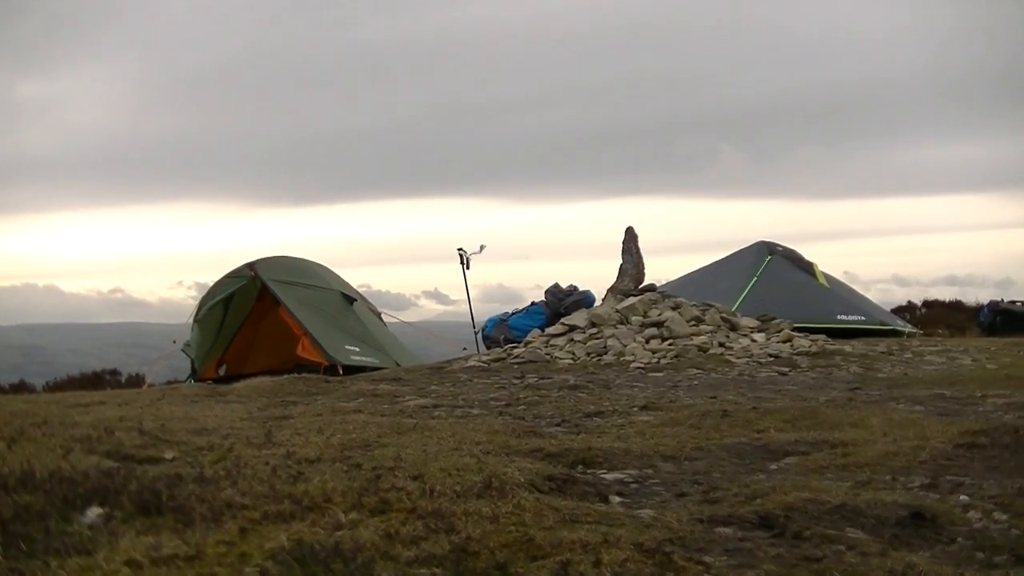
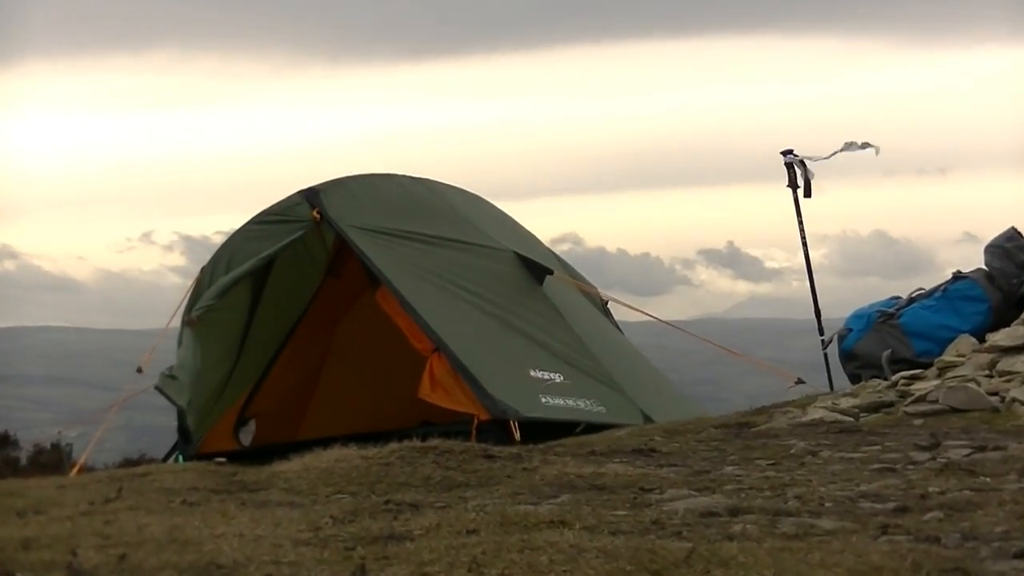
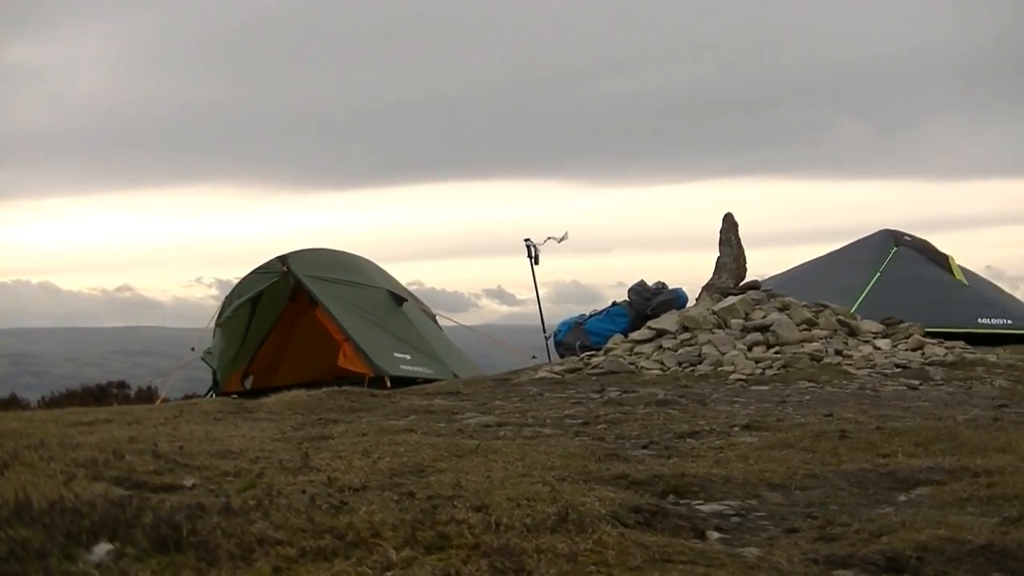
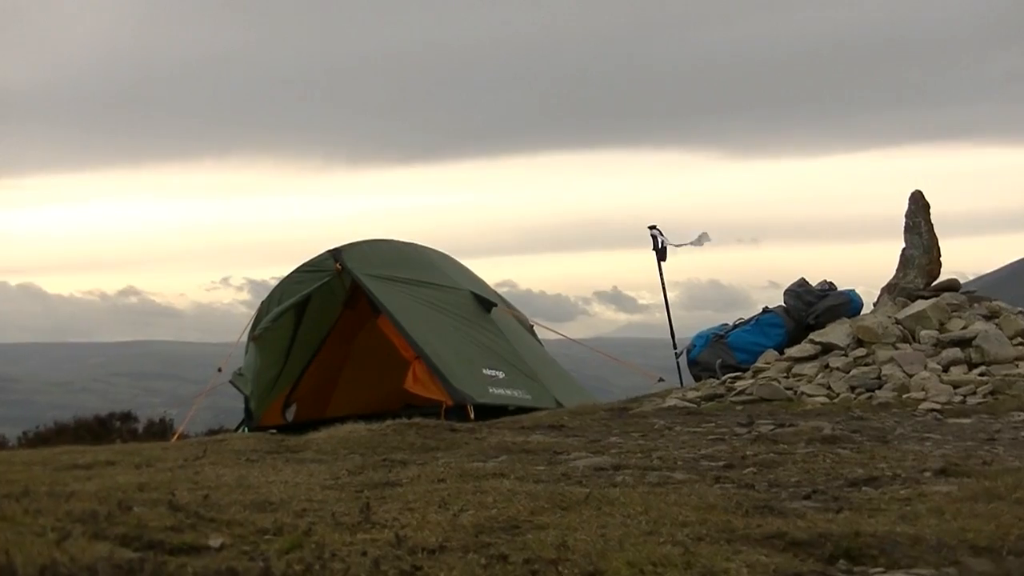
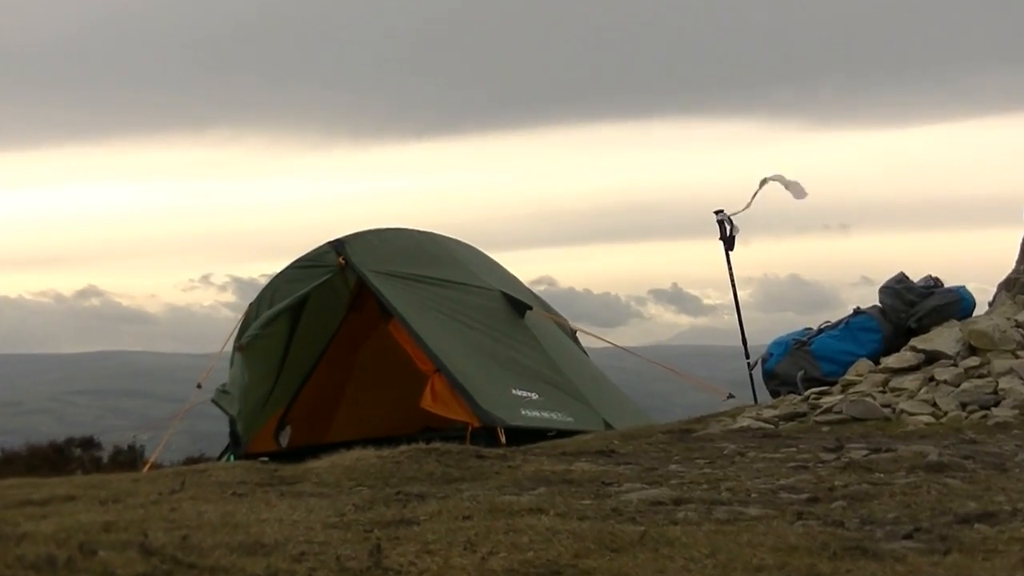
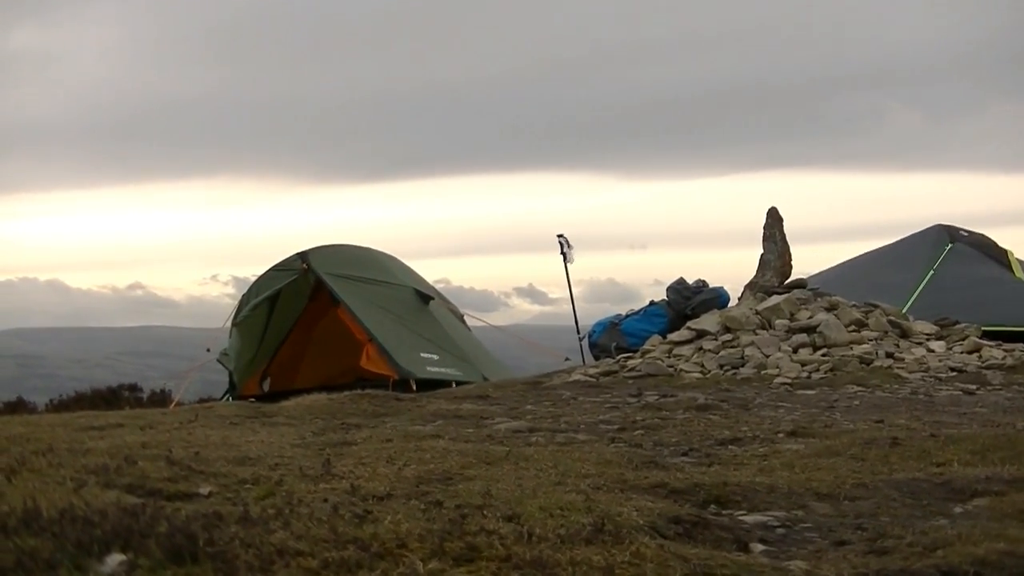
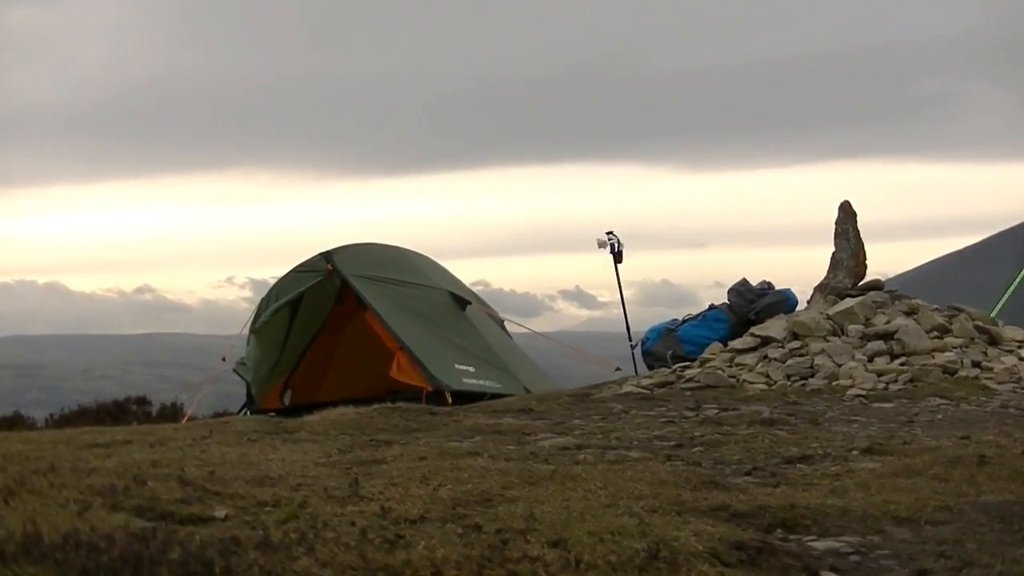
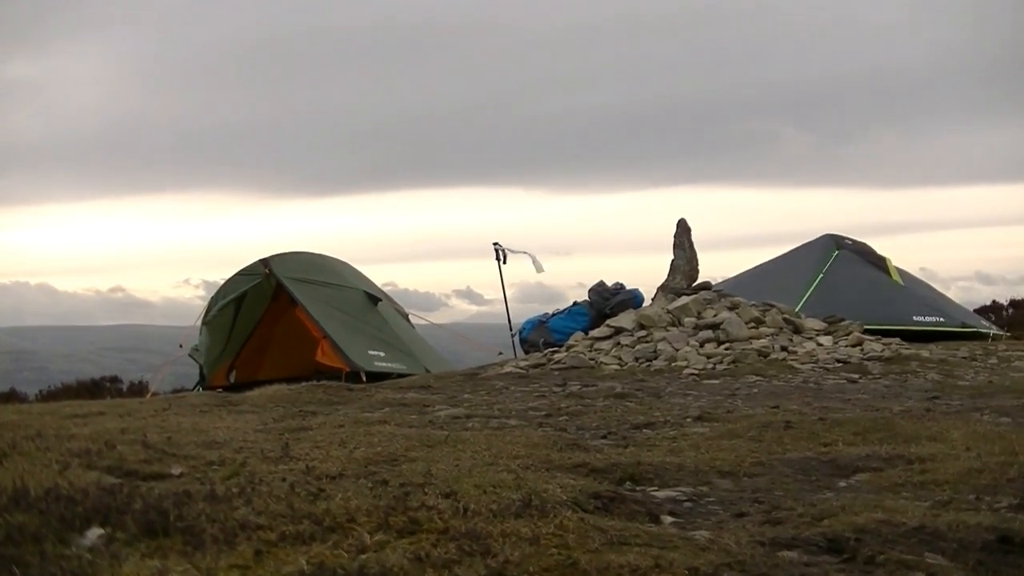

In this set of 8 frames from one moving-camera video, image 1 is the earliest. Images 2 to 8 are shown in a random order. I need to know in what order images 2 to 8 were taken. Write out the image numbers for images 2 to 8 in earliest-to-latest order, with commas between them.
8, 3, 6, 7, 4, 5, 2
